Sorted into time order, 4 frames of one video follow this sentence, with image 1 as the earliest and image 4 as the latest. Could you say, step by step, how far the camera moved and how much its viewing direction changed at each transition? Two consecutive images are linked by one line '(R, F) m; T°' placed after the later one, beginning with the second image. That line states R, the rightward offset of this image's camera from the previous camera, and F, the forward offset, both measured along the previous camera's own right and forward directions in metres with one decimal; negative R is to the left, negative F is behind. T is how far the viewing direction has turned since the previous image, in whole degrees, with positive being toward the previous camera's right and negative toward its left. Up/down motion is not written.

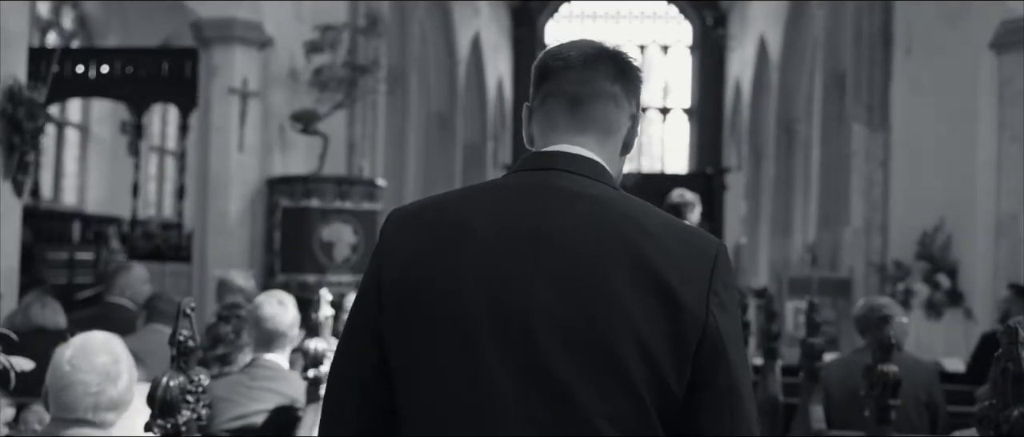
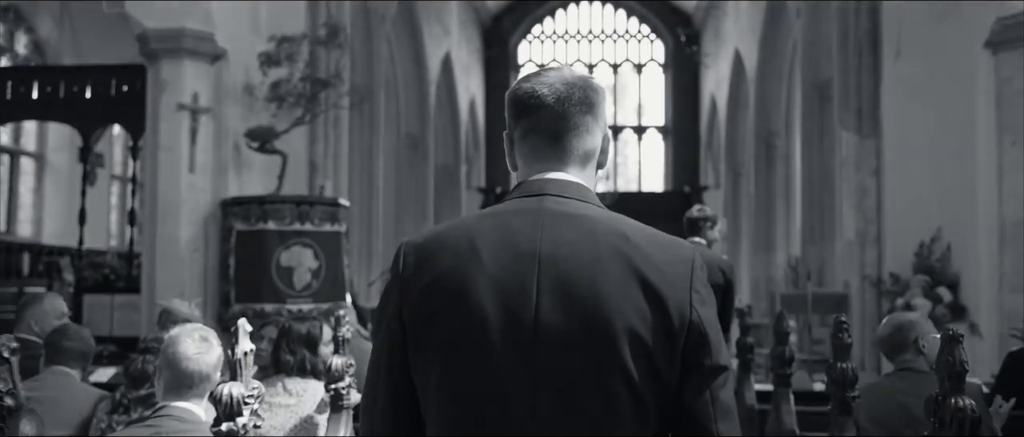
(0.0, +0.8) m; +1°
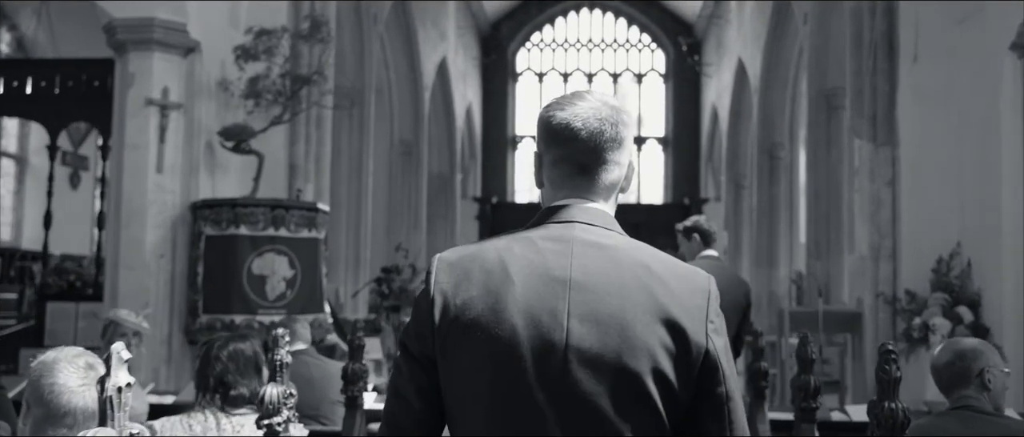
(+0.1, +0.7) m; 0°
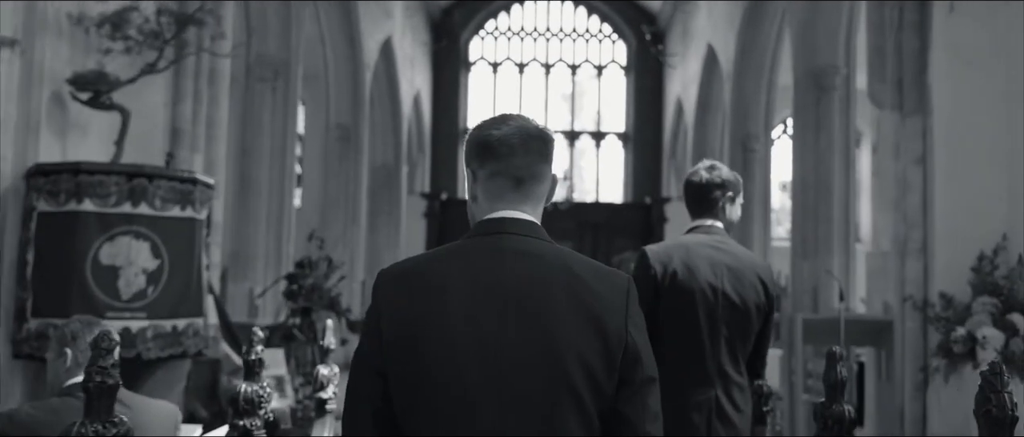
(+0.1, +2.3) m; +2°
